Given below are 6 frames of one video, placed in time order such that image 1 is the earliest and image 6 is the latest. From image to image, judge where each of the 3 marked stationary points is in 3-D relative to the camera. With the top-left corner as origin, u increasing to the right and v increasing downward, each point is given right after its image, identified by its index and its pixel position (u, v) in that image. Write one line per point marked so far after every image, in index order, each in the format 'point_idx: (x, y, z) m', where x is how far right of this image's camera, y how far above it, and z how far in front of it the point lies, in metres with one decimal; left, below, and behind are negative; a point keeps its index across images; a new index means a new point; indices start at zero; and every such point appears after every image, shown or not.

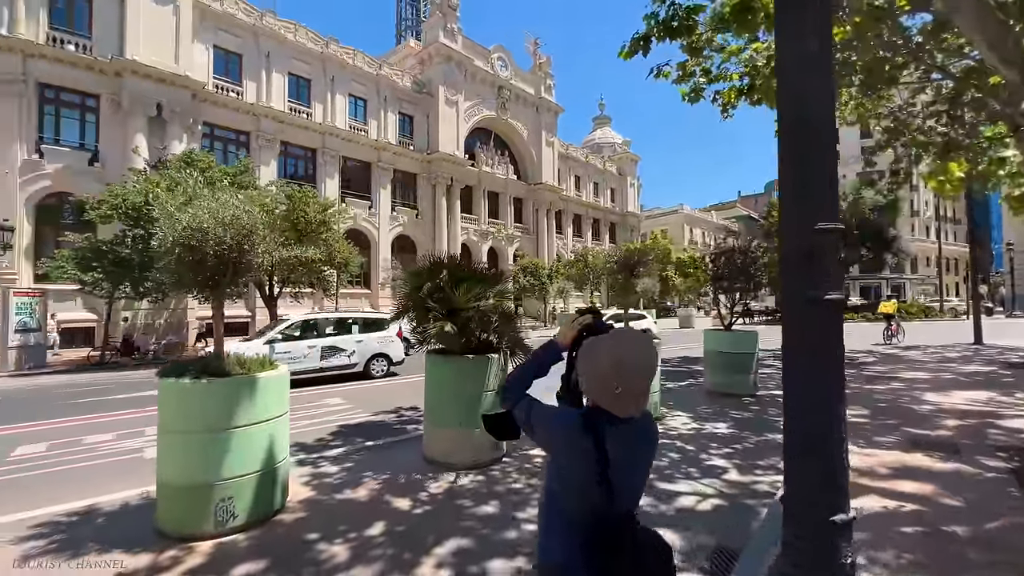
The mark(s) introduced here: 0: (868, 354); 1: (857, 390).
0: (+10.3, -1.9, +14.0) m
1: (+5.7, -1.7, +7.9) m
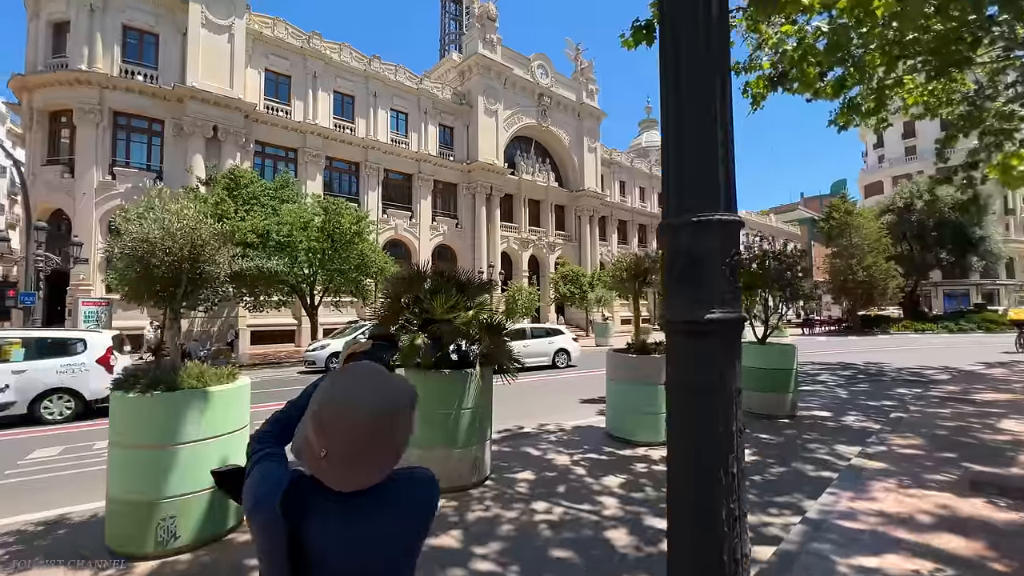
0: (+11.1, -2.1, +12.5) m
1: (+5.8, -1.8, +6.9) m
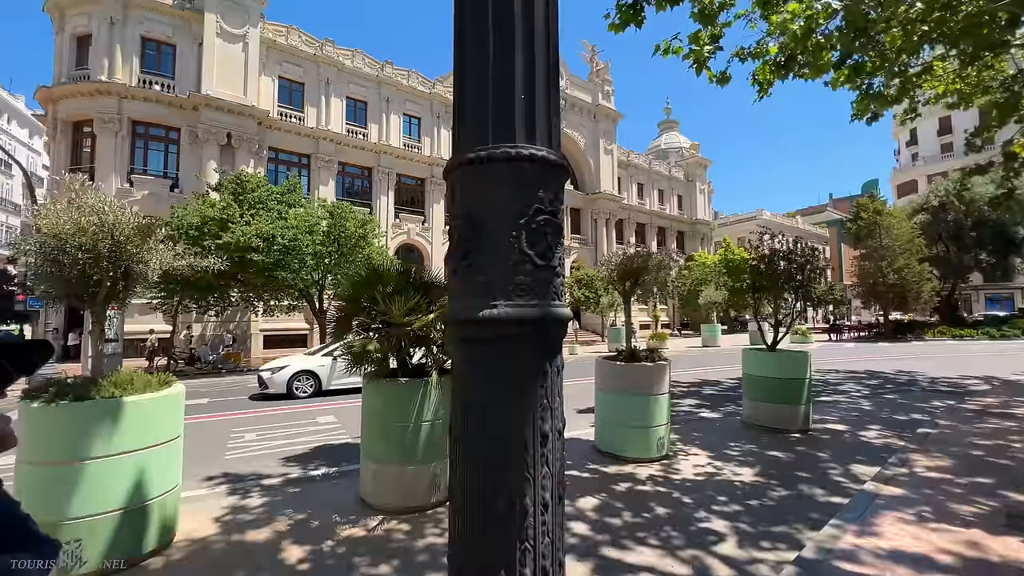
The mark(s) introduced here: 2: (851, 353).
0: (+11.2, -2.2, +11.5) m
1: (+5.6, -1.8, +6.2) m
2: (+13.5, -2.6, +18.8) m
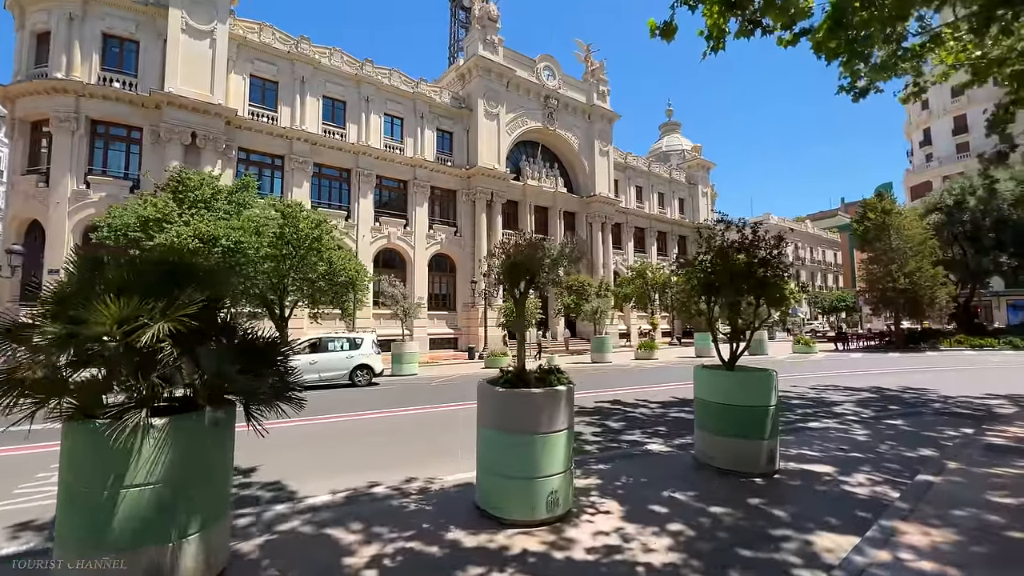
0: (+10.0, -2.3, +9.9) m
1: (+4.3, -1.8, +4.7) m
2: (+12.5, -2.8, +17.1) m
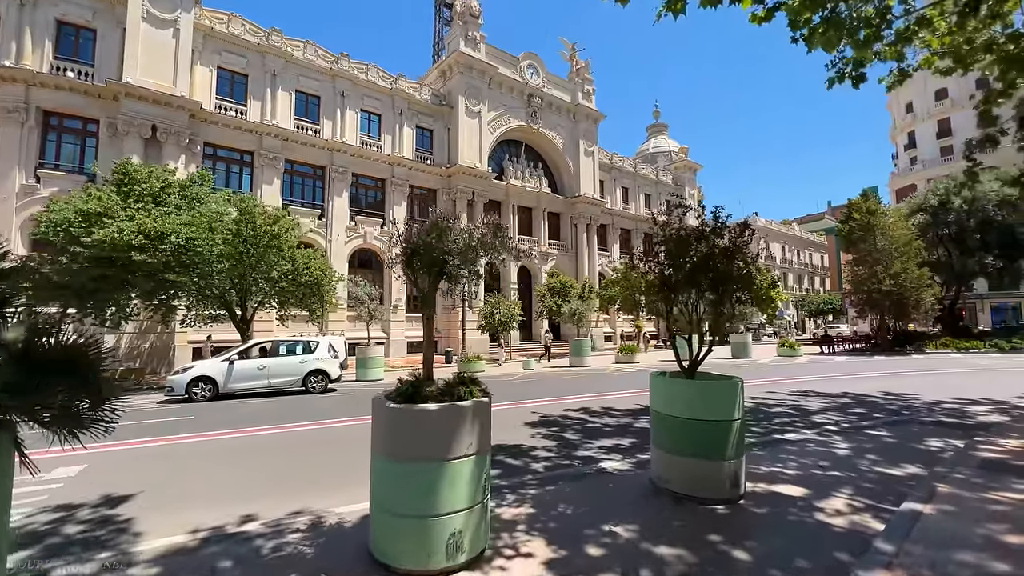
0: (+9.2, -2.3, +9.3) m
1: (+3.6, -1.8, +4.0) m
2: (+11.6, -2.8, +16.6) m
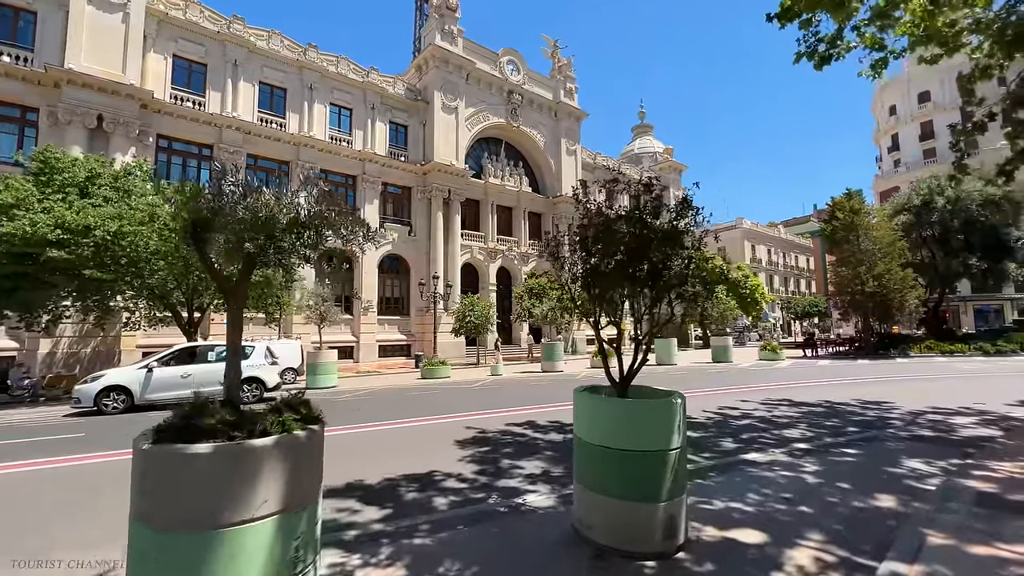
0: (+8.2, -2.3, +8.5) m
1: (+2.8, -1.7, +3.1) m
2: (+10.5, -2.9, +15.8) m
